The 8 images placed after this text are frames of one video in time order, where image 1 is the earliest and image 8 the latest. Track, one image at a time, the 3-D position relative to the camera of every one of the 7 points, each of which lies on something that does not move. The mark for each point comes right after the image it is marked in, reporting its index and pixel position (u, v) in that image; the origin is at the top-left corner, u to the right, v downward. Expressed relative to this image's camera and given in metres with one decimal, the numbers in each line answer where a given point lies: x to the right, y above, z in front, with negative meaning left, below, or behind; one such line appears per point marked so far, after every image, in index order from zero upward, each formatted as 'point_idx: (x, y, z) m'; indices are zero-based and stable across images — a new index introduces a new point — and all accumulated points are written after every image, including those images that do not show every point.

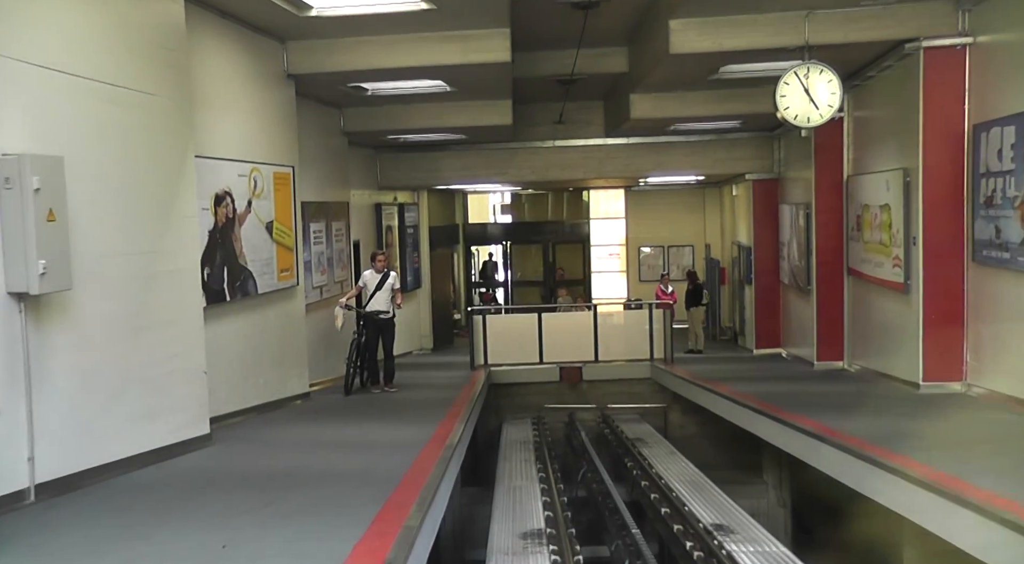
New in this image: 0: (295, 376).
0: (-2.3, -1.0, +9.1) m
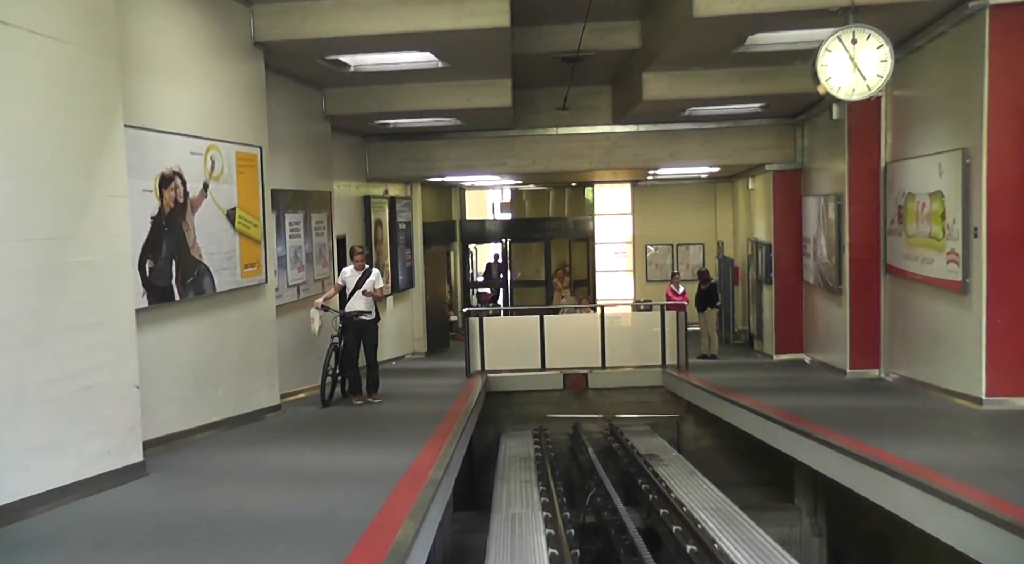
0: (-2.3, -1.0, +8.0) m
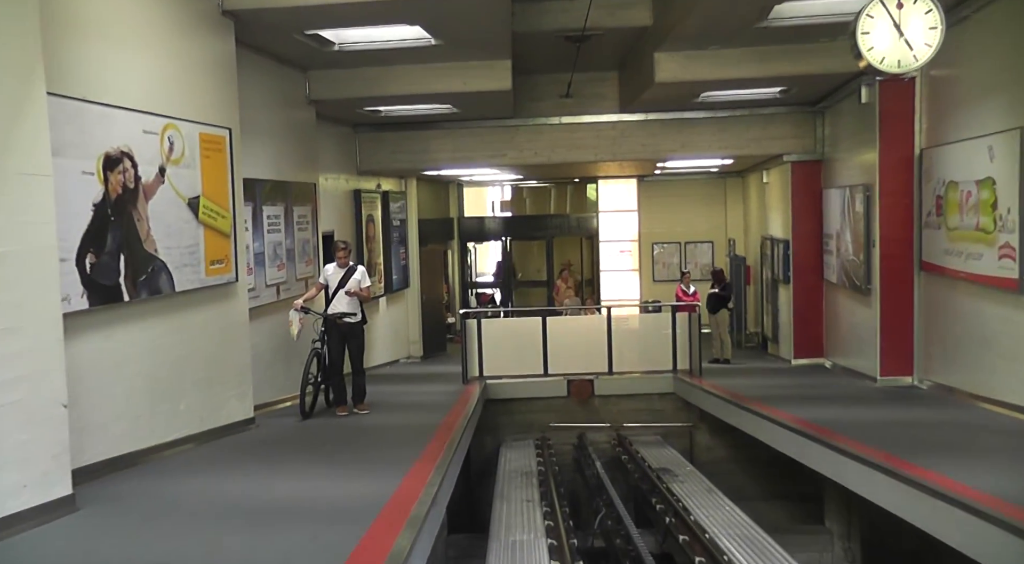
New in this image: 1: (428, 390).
0: (-2.3, -1.0, +7.1) m
1: (-1.0, -1.4, +10.8) m
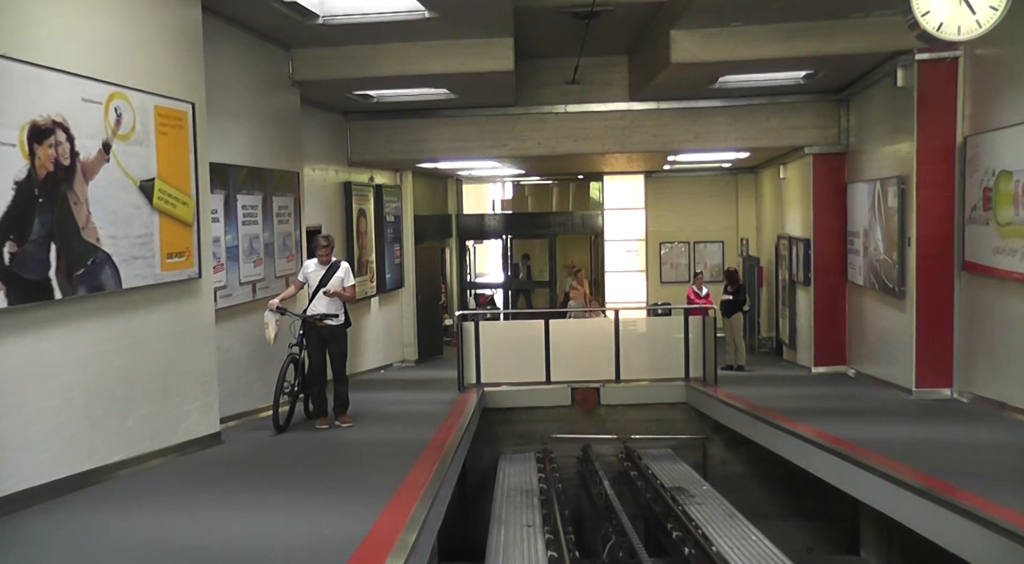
0: (-2.3, -0.9, +6.3) m
1: (-1.0, -1.3, +10.0) m
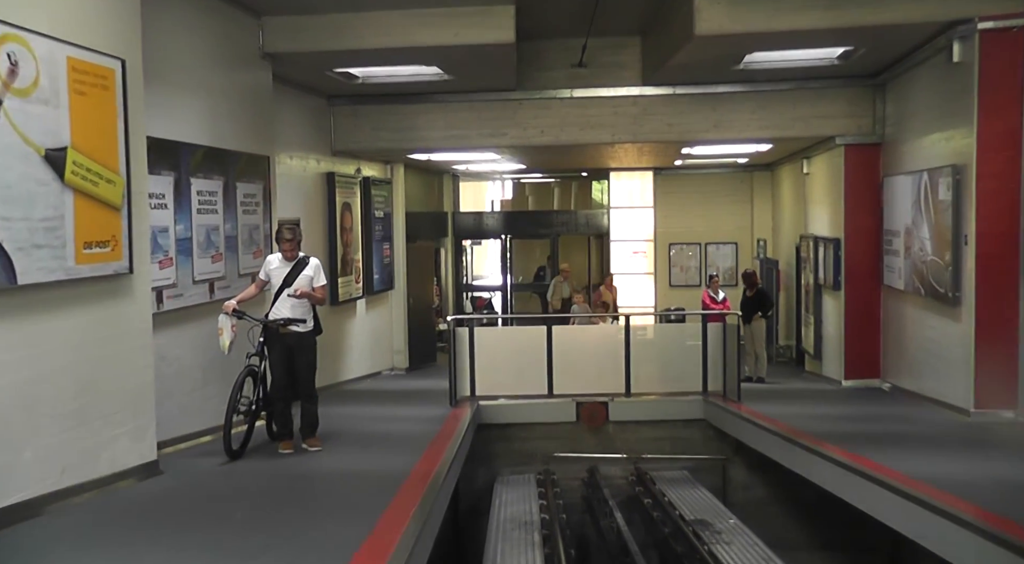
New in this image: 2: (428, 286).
0: (-2.3, -0.9, +5.2) m
1: (-1.1, -1.3, +8.8) m
2: (-1.4, -0.1, +14.2) m
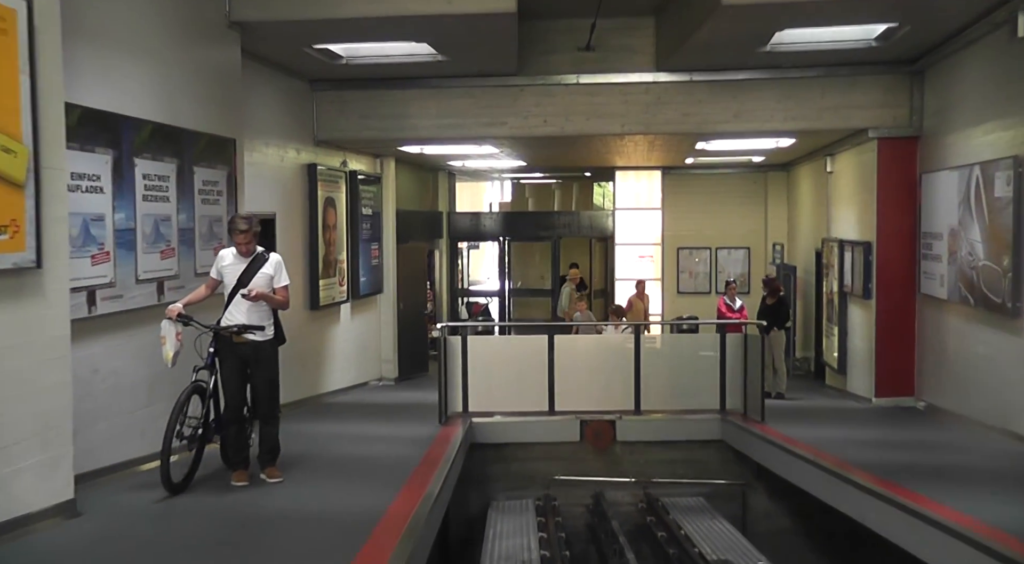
0: (-2.3, -0.9, +4.2) m
1: (-1.1, -1.4, +7.9) m
2: (-1.4, -0.1, +13.3) m
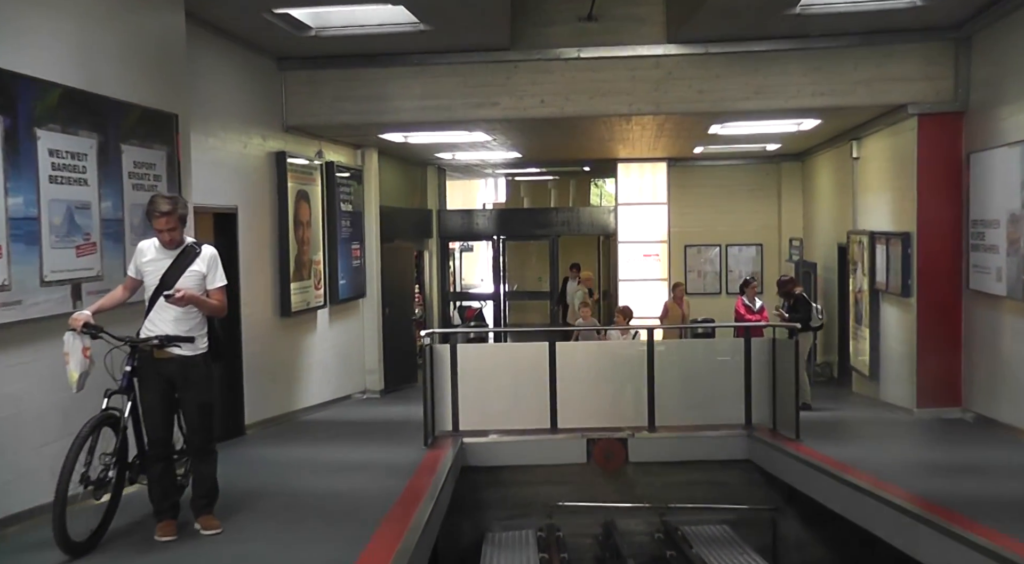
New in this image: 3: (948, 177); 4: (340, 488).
0: (-2.3, -0.9, +3.1) m
1: (-1.1, -1.4, +6.8) m
2: (-1.5, -0.2, +12.2) m
3: (+4.1, +1.0, +8.3) m
4: (-1.2, -1.3, +6.0) m
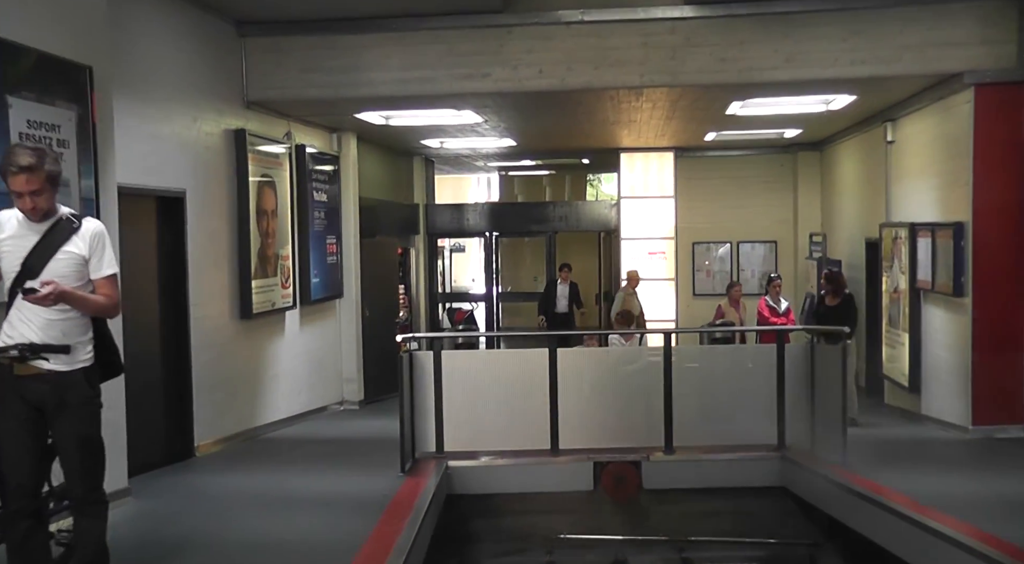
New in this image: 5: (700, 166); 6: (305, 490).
0: (-2.3, -0.8, +1.9) m
1: (-1.1, -1.3, +5.6) m
2: (-1.6, -0.1, +11.0) m
3: (+4.1, +1.0, +7.2) m
4: (-1.2, -1.3, +4.9) m
5: (+2.8, +1.7, +13.0) m
6: (-1.4, -1.3, +5.8) m
